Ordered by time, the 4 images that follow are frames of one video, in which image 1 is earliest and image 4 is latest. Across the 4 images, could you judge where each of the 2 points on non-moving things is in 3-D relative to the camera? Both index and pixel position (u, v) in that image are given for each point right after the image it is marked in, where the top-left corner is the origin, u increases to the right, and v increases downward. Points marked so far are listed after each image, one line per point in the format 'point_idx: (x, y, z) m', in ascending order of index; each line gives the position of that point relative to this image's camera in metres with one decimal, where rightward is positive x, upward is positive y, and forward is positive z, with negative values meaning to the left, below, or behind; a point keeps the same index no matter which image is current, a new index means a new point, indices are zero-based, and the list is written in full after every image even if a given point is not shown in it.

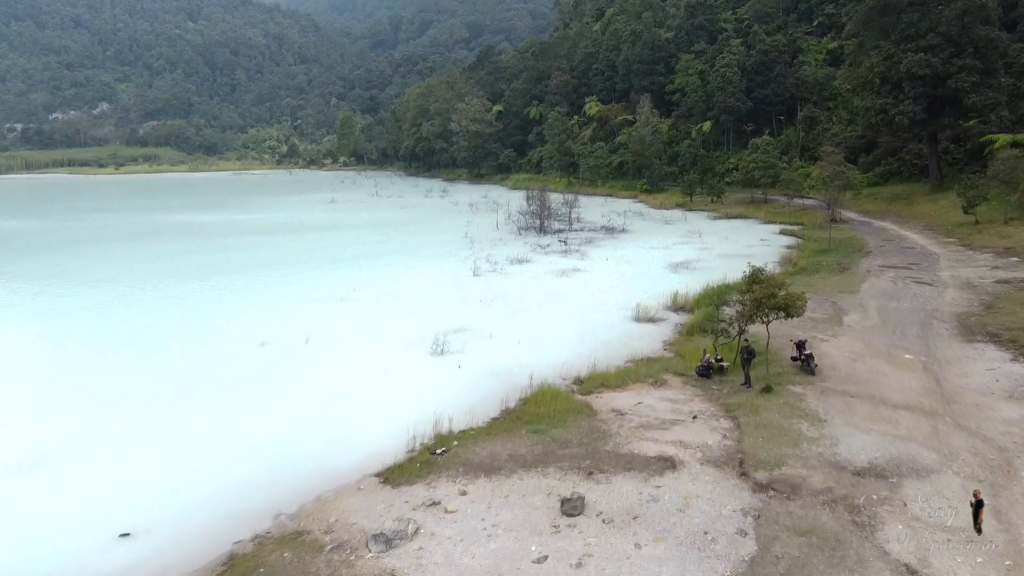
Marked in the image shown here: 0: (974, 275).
0: (+10.8, +0.3, +18.9) m
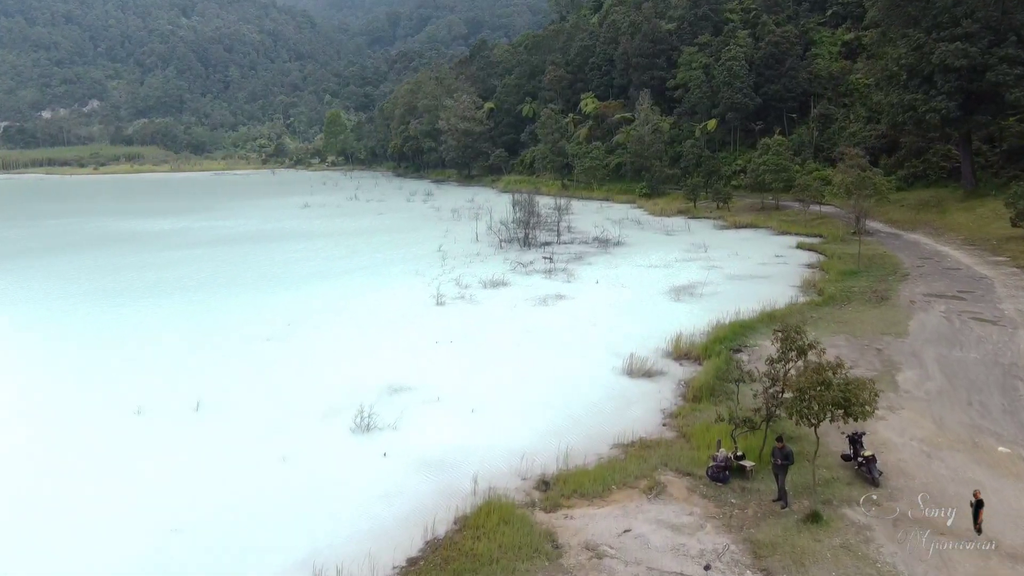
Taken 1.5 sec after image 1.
0: (+10.1, -0.4, +15.3) m
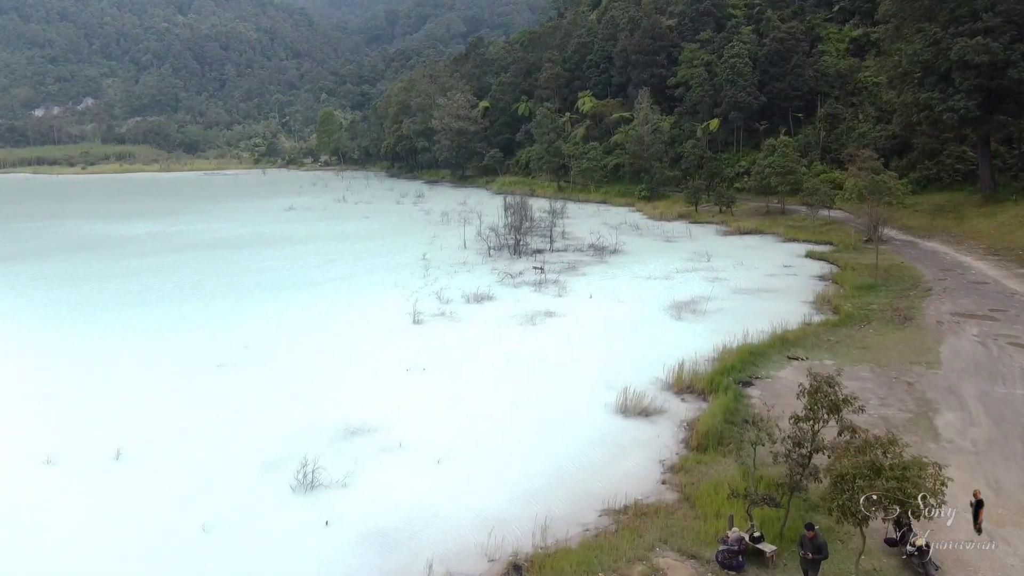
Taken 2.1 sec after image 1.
0: (+9.8, -0.8, +13.6) m
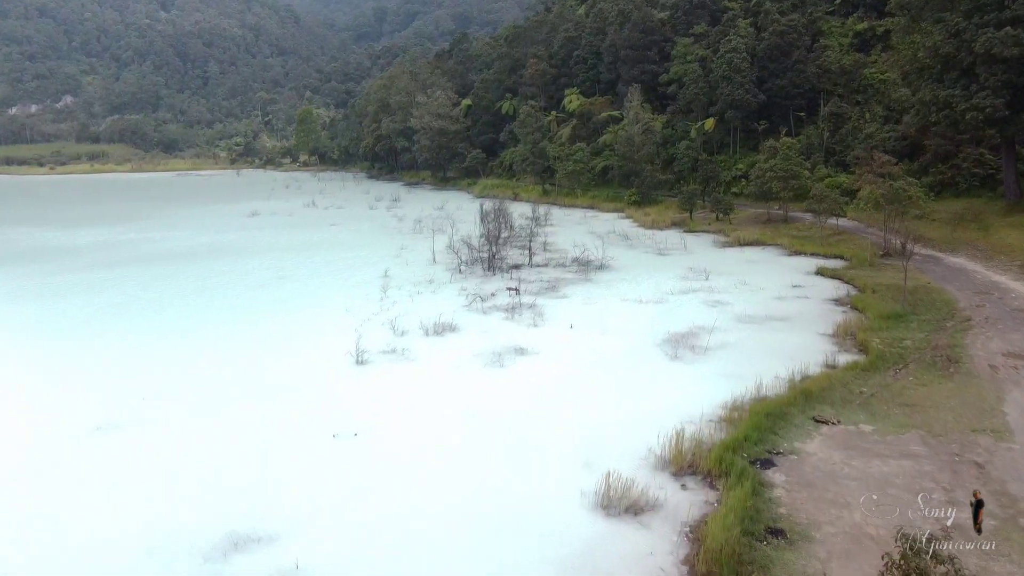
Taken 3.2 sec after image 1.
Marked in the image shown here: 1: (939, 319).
0: (+9.2, -1.3, +11.0) m
1: (+8.1, -0.6, +15.2) m
